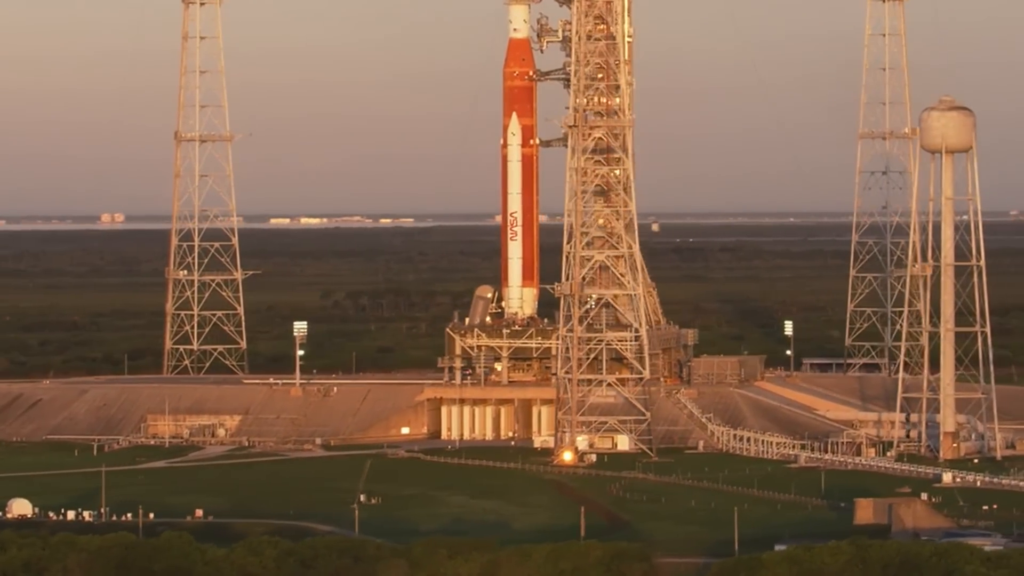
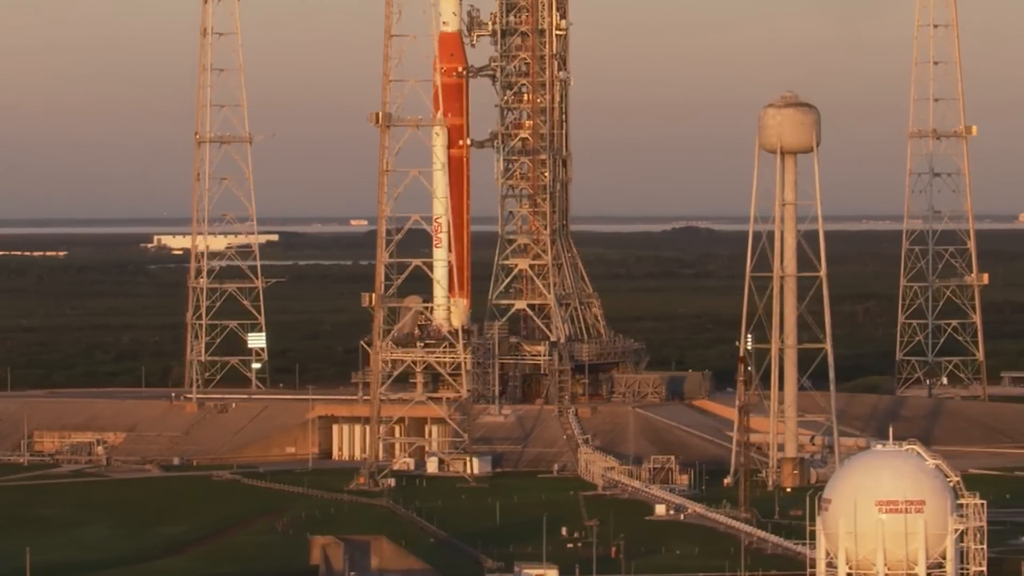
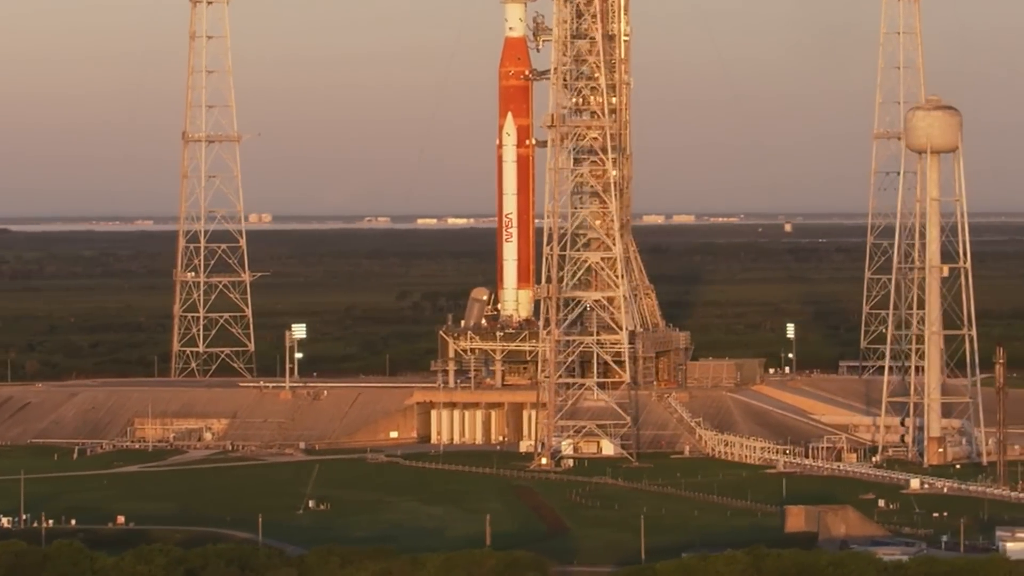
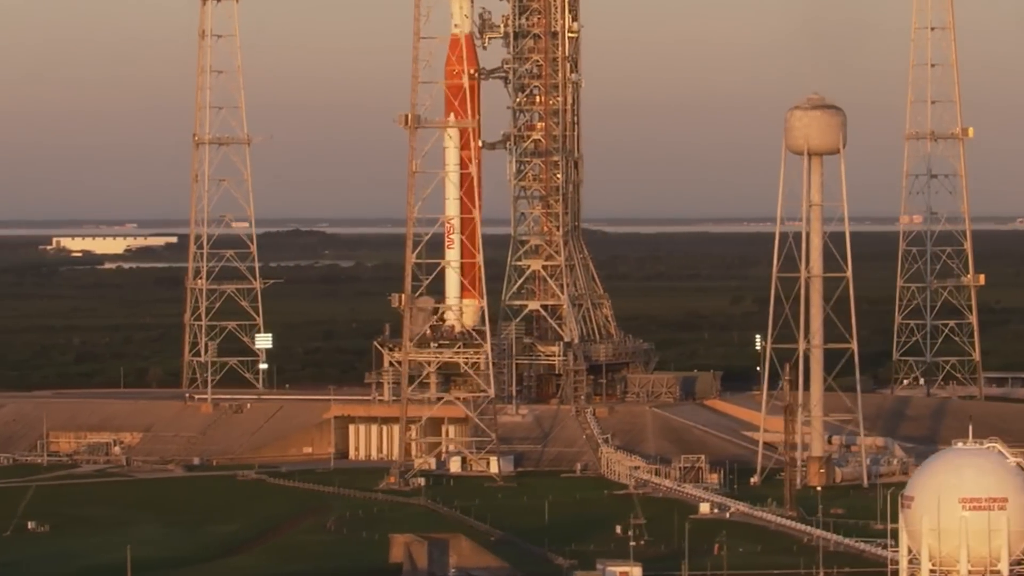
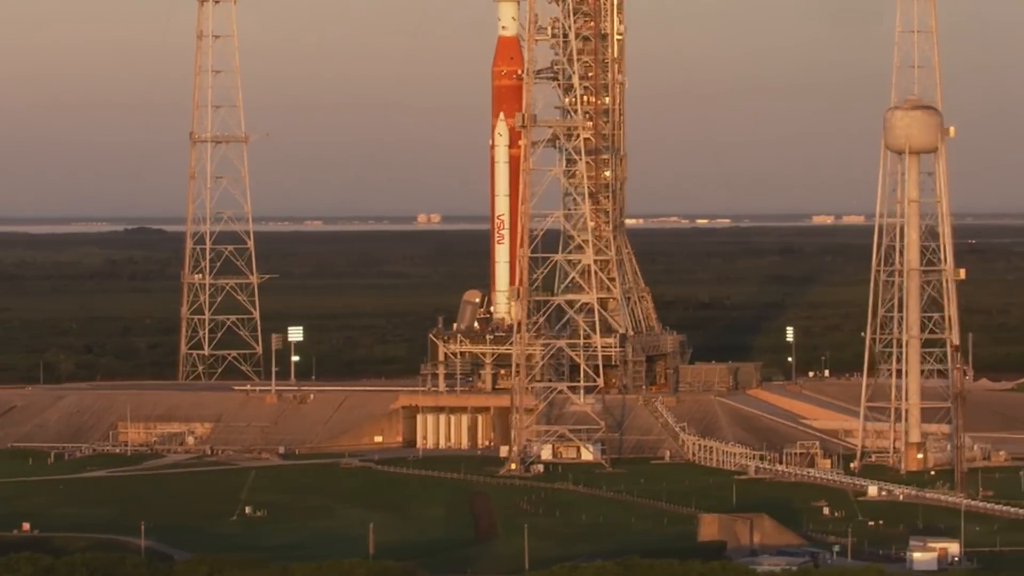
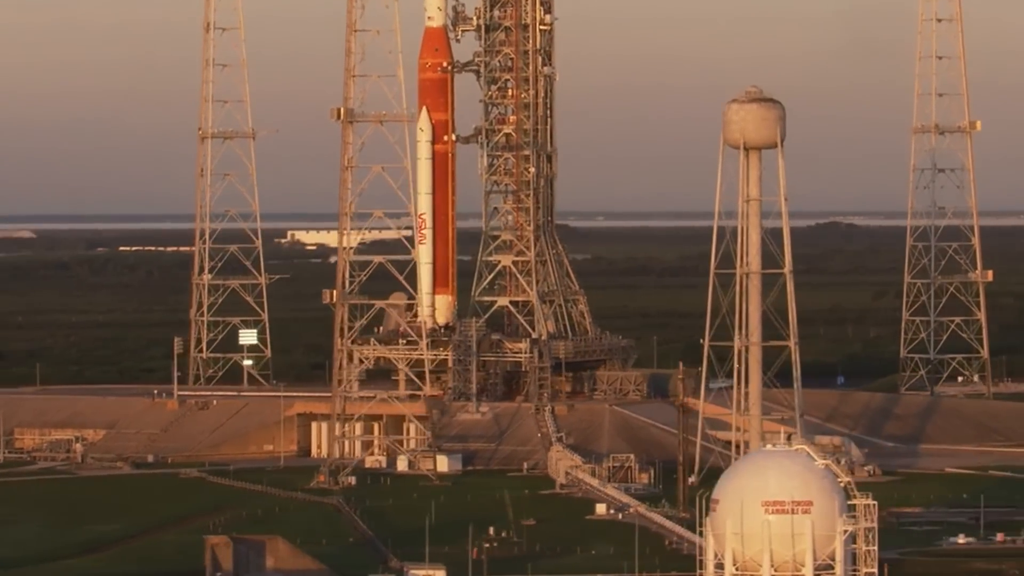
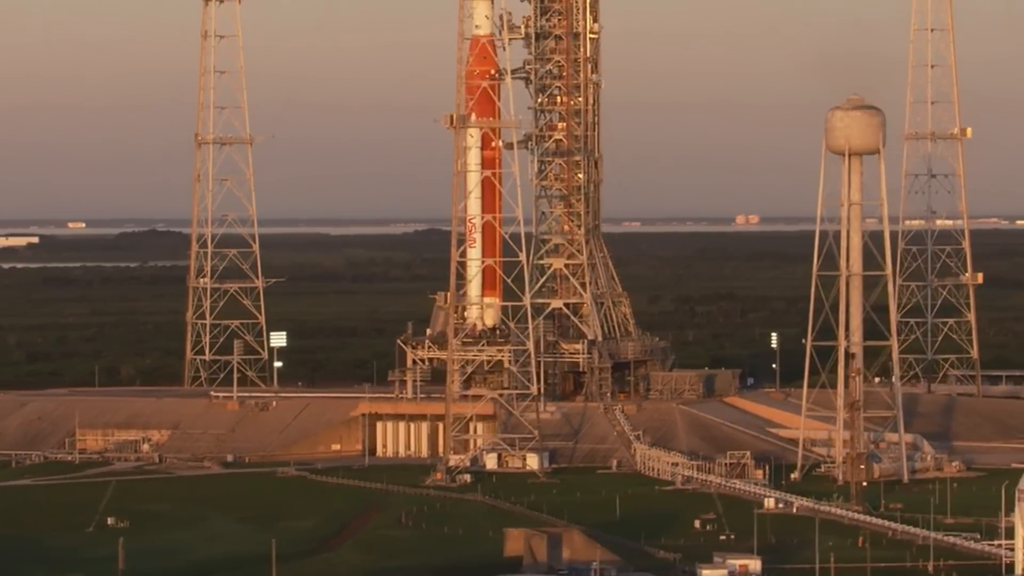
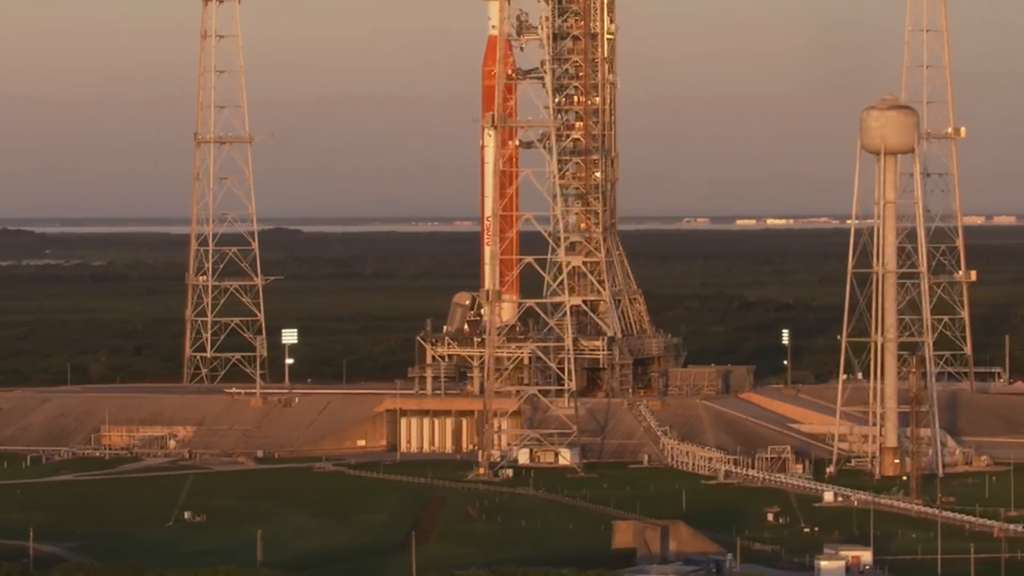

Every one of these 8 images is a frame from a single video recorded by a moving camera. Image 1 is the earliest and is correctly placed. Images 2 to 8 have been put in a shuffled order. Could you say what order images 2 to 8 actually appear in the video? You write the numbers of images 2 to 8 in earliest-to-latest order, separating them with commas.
3, 5, 8, 7, 4, 2, 6
